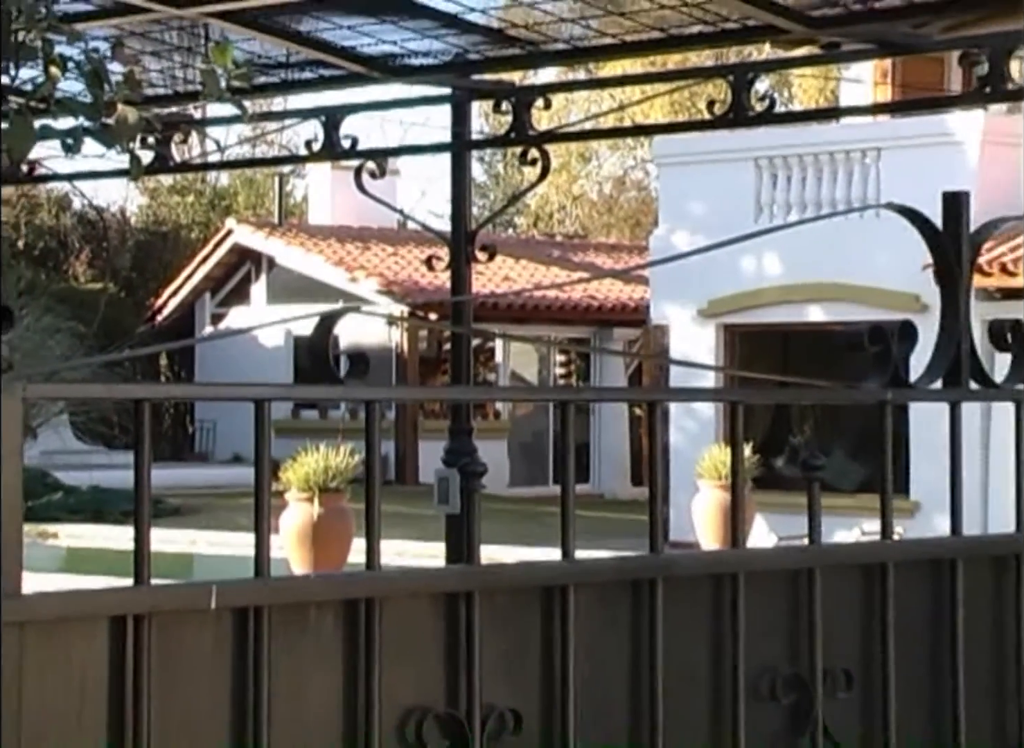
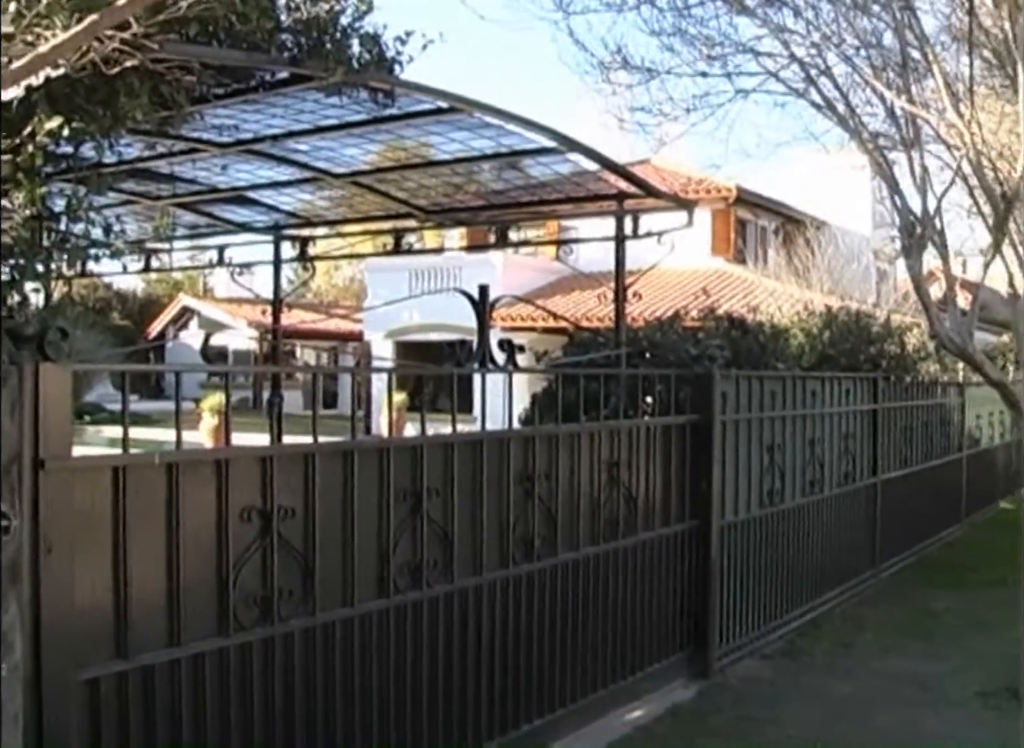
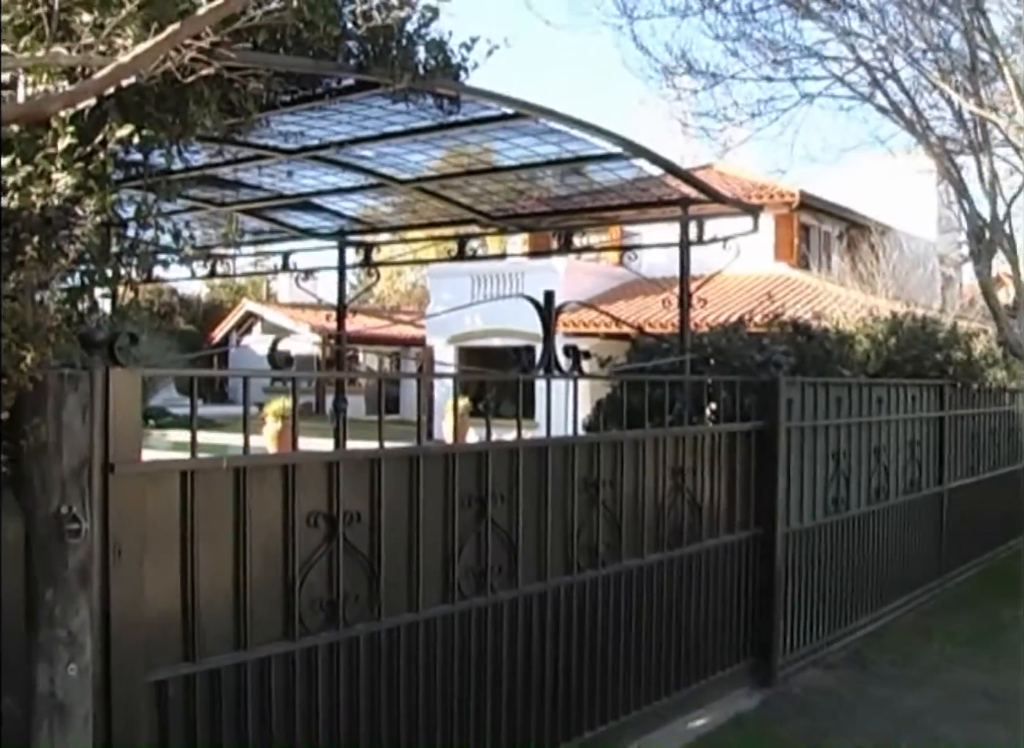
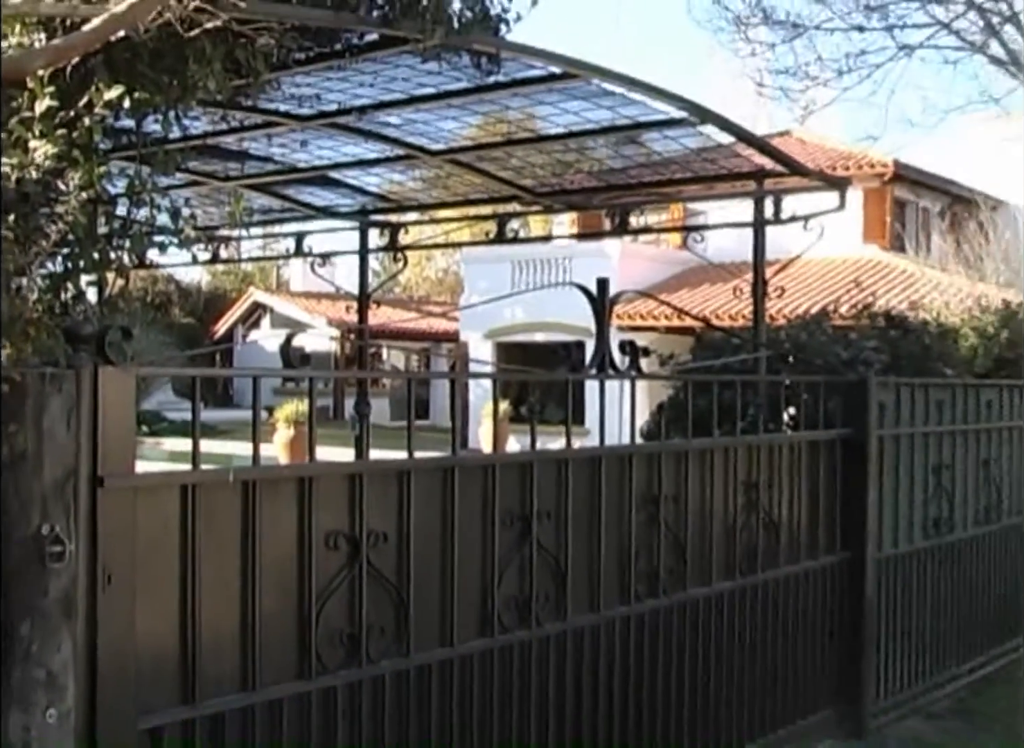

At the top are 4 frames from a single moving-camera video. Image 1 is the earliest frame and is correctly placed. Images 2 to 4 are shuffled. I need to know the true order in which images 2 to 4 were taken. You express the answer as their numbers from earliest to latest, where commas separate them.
4, 3, 2
